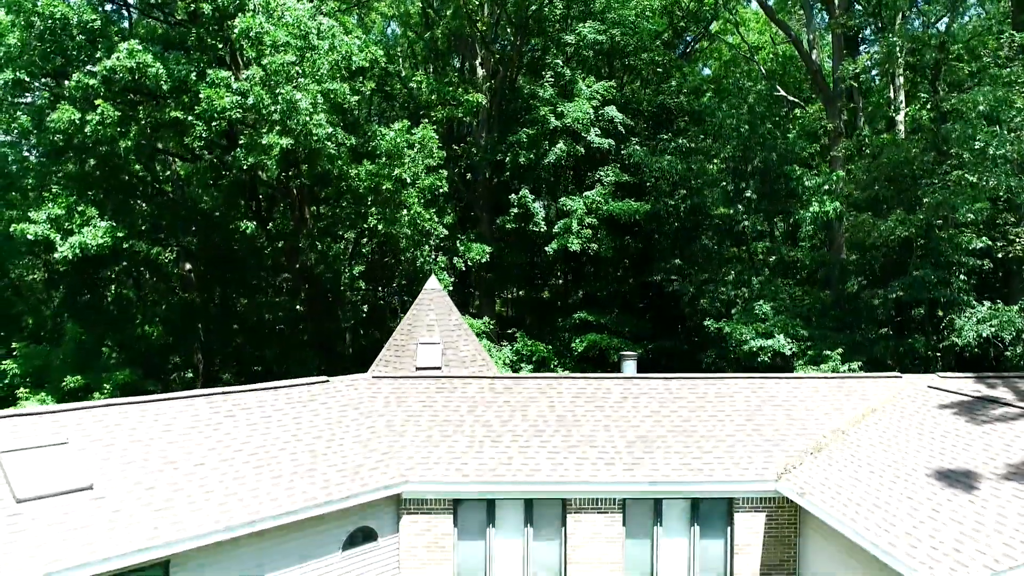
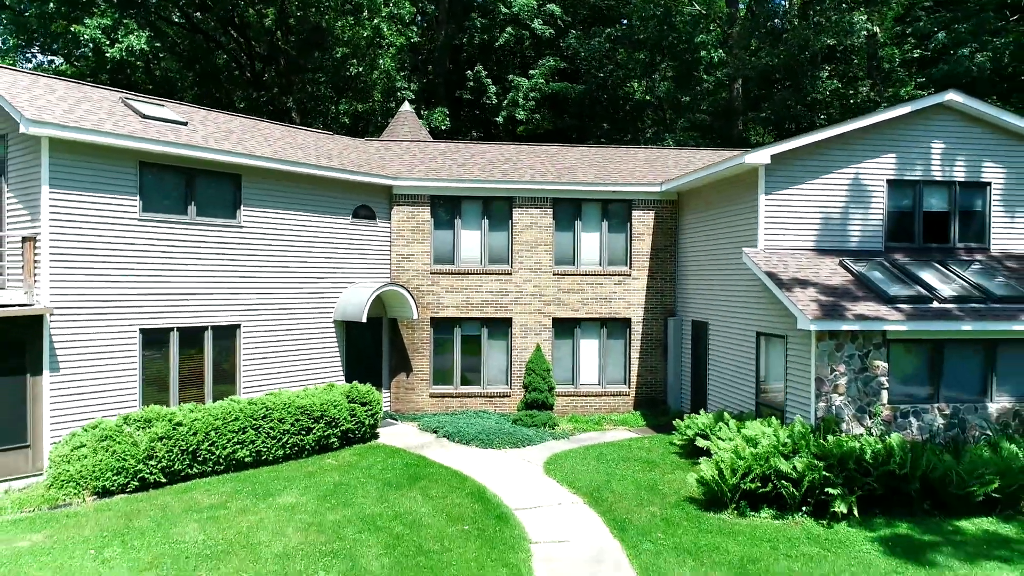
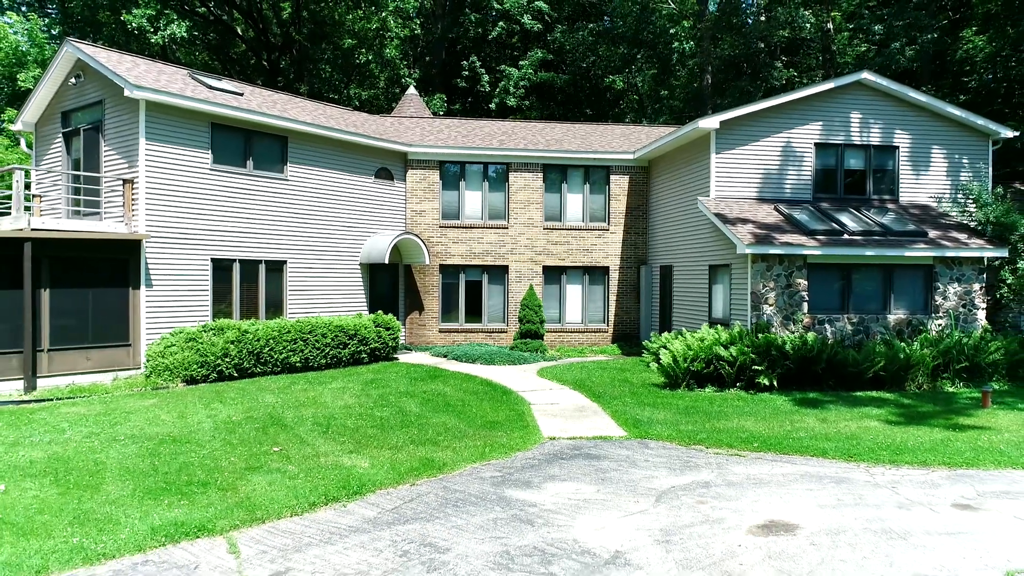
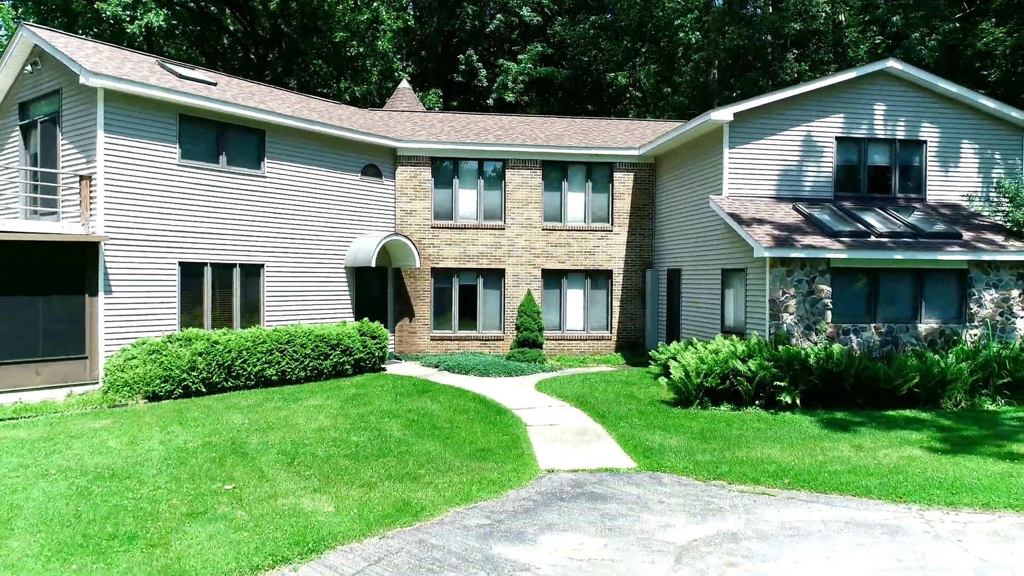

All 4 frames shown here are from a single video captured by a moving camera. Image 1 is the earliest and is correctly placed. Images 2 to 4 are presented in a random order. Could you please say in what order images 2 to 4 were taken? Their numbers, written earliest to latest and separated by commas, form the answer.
2, 4, 3
